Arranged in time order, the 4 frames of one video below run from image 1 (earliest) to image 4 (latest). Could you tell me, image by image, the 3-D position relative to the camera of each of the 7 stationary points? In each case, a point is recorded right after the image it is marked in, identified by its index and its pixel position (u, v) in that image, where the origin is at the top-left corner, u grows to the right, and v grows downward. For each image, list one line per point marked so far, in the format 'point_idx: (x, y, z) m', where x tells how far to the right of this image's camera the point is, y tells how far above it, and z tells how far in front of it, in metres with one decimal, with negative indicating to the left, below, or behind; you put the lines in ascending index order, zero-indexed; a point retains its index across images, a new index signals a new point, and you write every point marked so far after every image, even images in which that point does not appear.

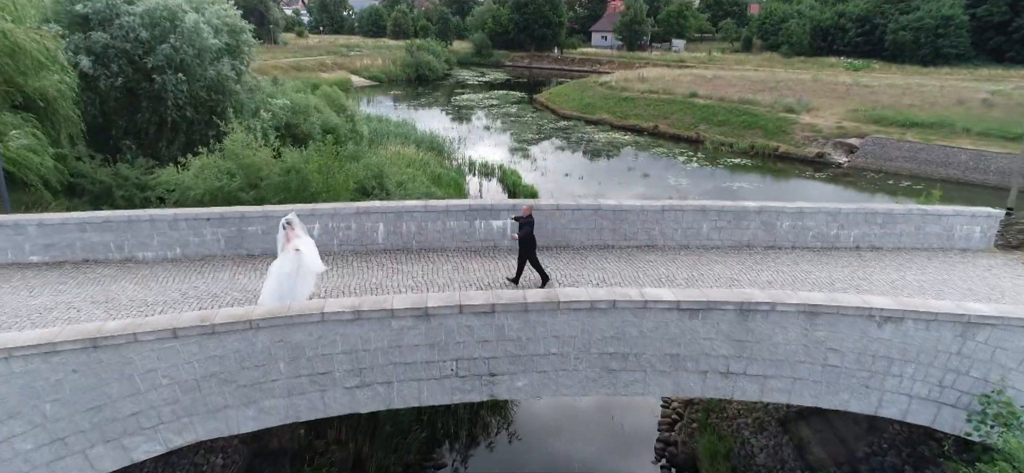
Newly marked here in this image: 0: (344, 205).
0: (-2.6, +0.5, +8.8) m
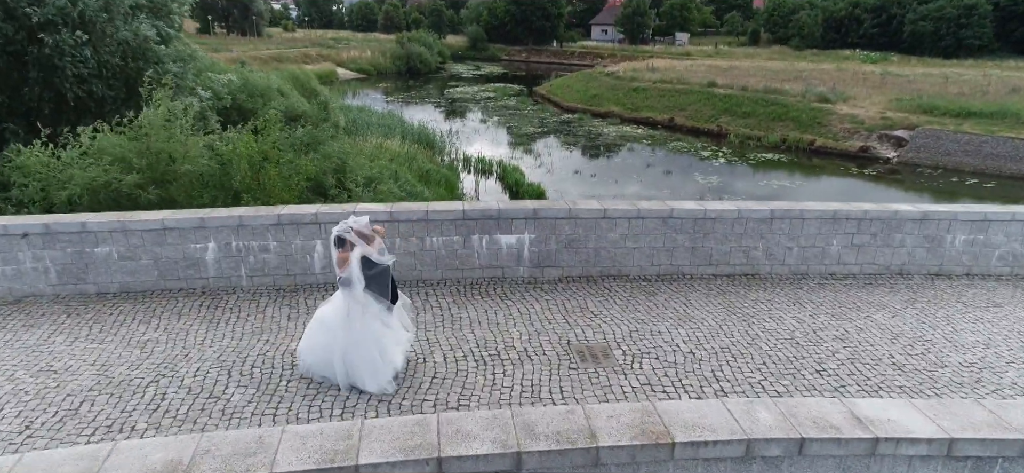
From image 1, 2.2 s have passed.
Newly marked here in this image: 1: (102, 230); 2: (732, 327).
0: (-2.4, +0.2, +5.3) m
1: (-3.7, +0.1, +5.1) m
2: (+1.9, -0.8, +4.8) m
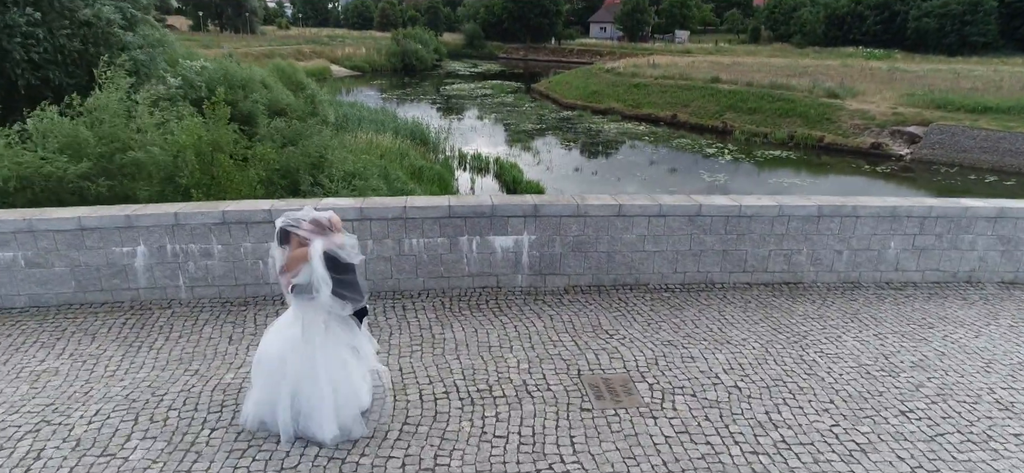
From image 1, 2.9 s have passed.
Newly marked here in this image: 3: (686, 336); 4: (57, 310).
0: (-2.4, +0.2, +4.4) m
1: (-3.8, 0.0, +4.2) m
2: (+1.8, -0.8, +3.8) m
3: (+1.2, -0.7, +4.0) m
4: (-3.5, -0.6, +4.4) m
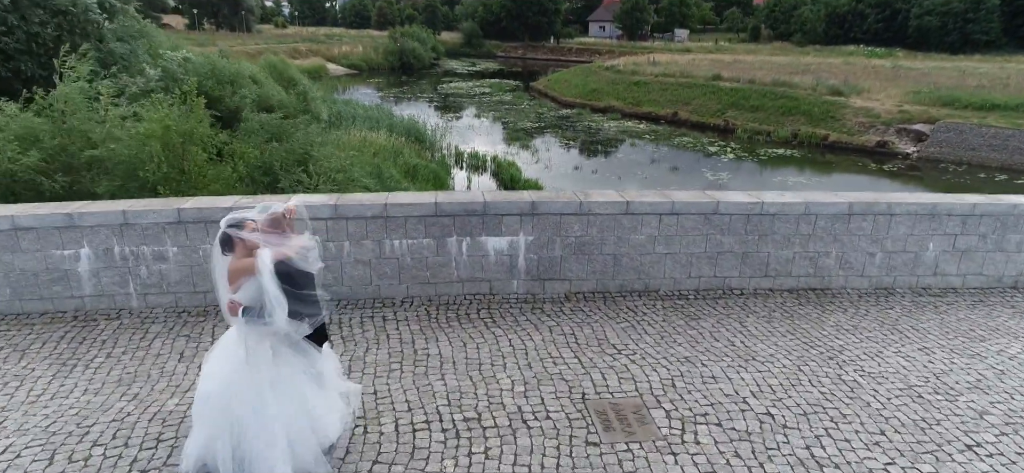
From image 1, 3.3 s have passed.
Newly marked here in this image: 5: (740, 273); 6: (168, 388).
0: (-2.5, +0.2, +3.9) m
1: (-3.8, 0.0, +3.7) m
2: (+1.8, -0.8, +3.3) m
3: (+1.2, -0.7, +3.5) m
4: (-3.5, -0.6, +3.9) m
5: (+1.8, -0.3, +4.4) m
6: (-1.9, -0.8, +3.1) m
